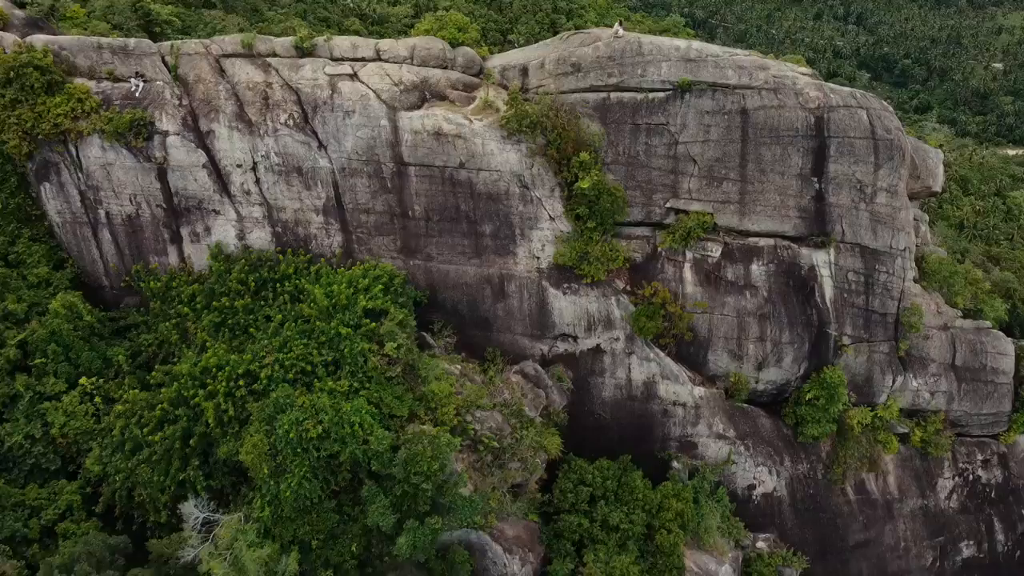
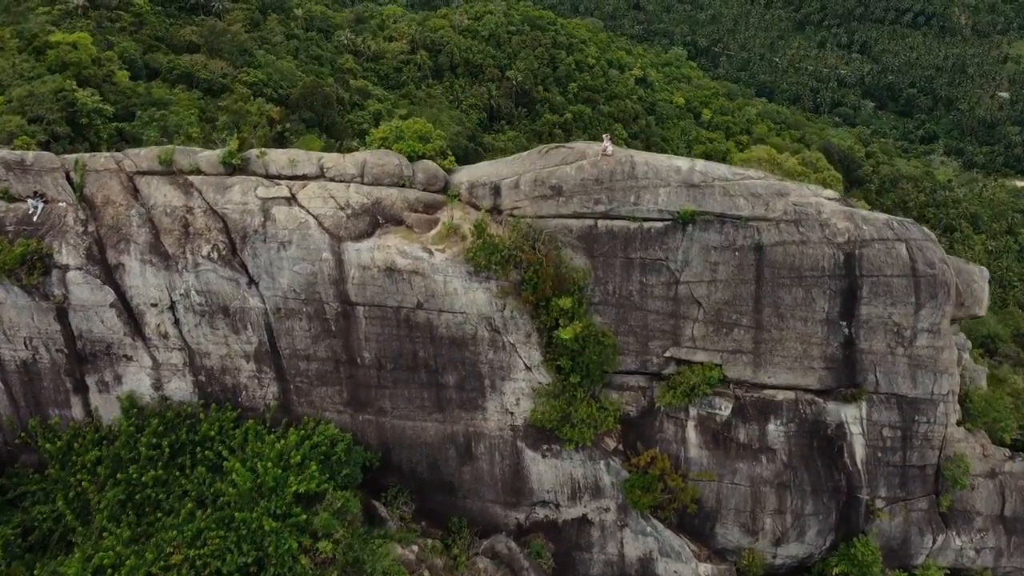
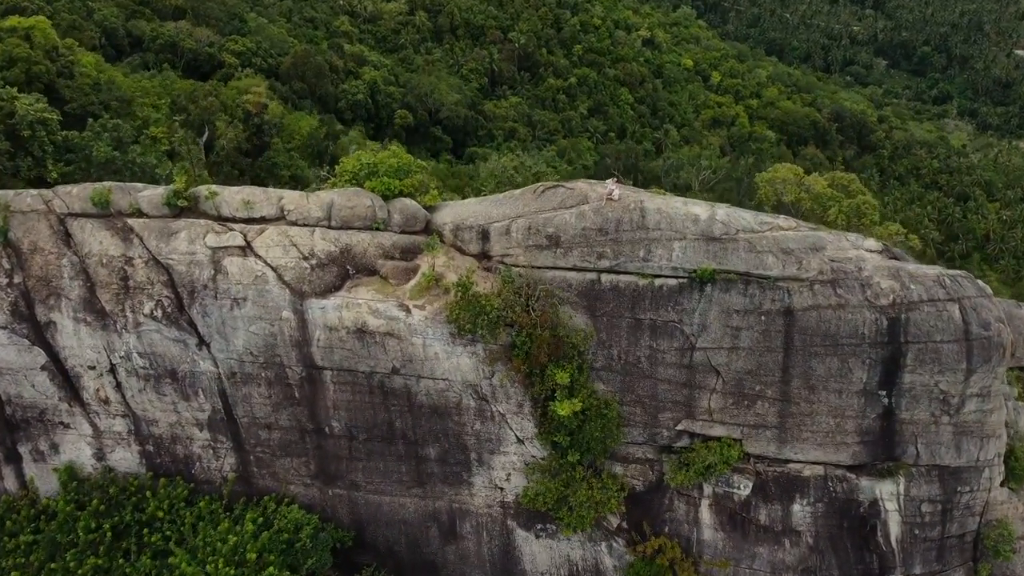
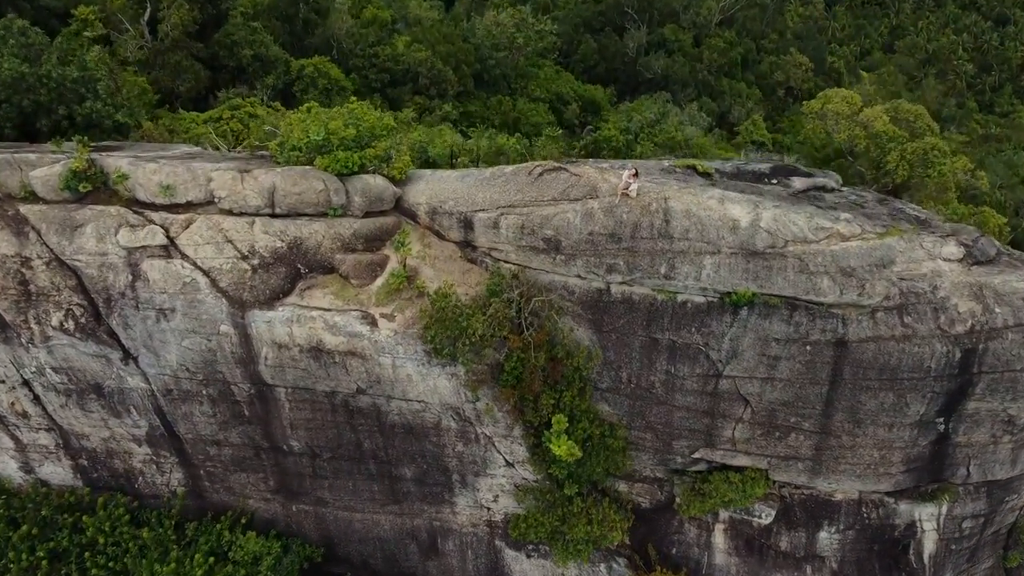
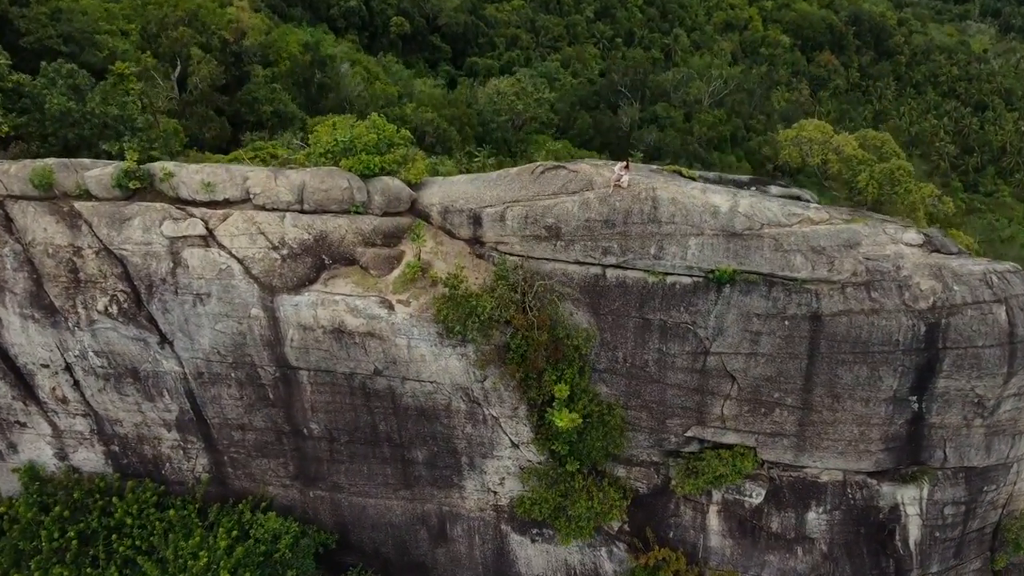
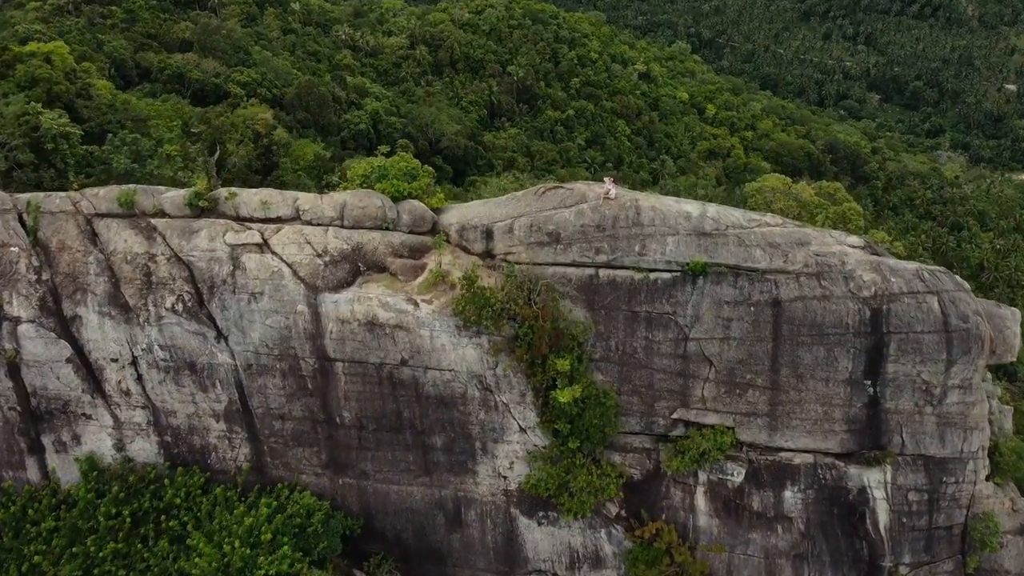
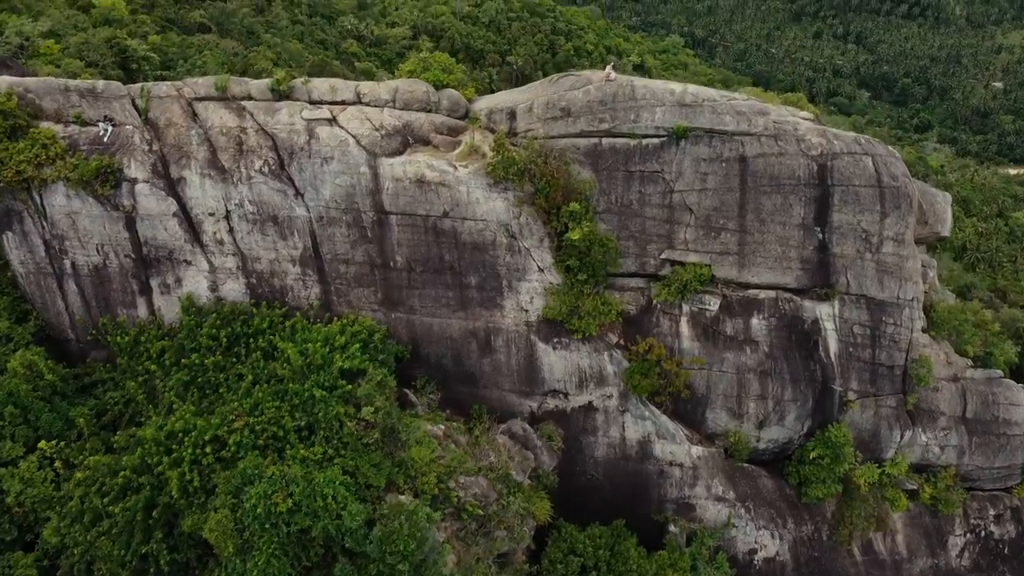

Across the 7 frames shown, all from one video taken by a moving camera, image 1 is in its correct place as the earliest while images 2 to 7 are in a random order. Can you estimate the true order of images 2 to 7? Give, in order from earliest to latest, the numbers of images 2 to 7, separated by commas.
7, 2, 6, 3, 5, 4
